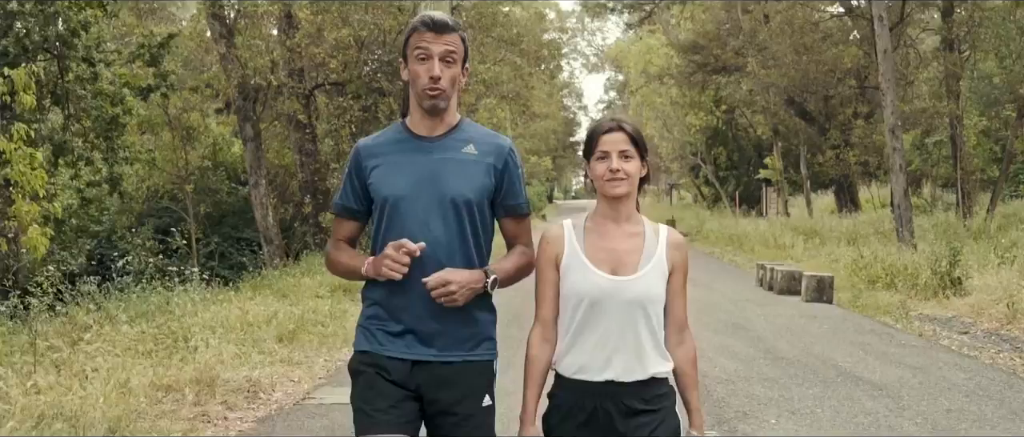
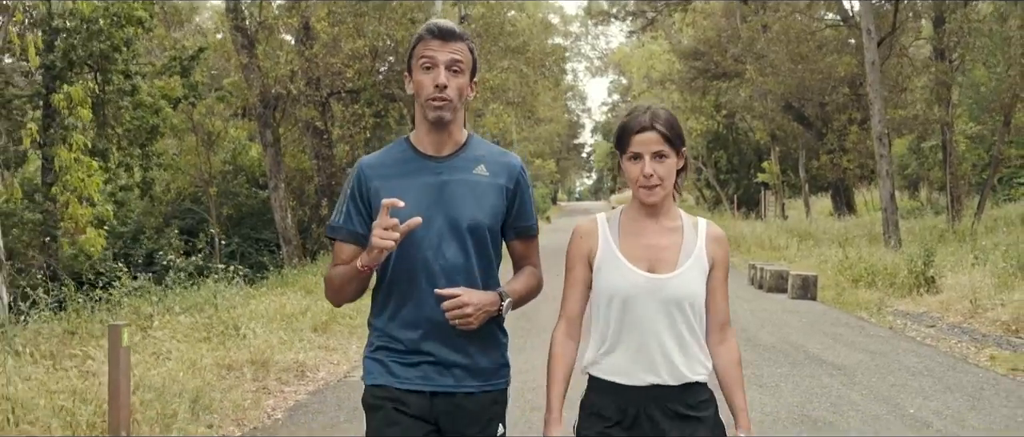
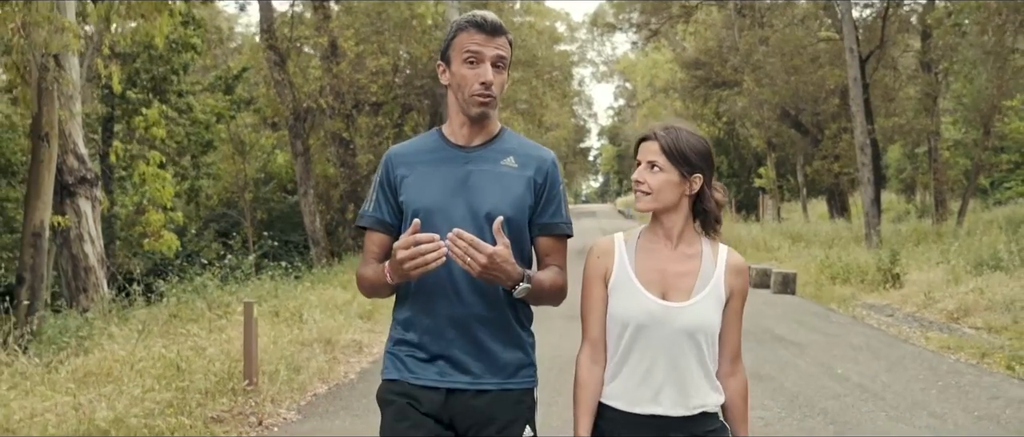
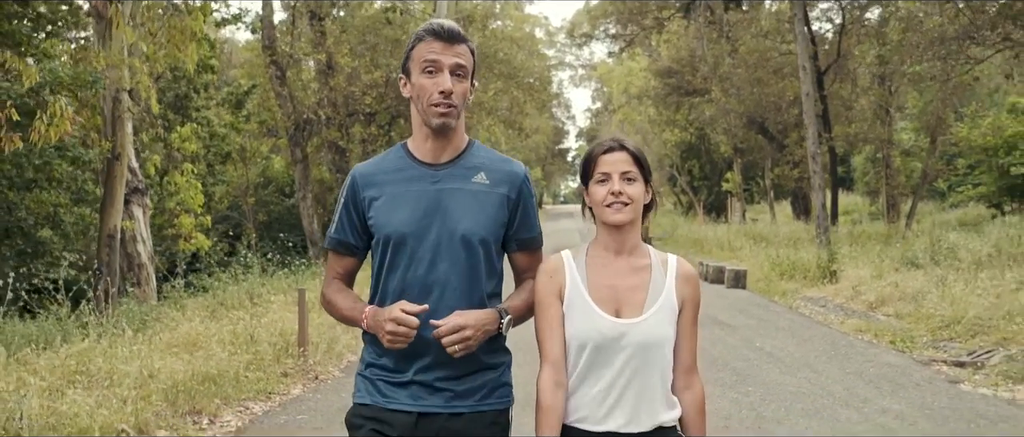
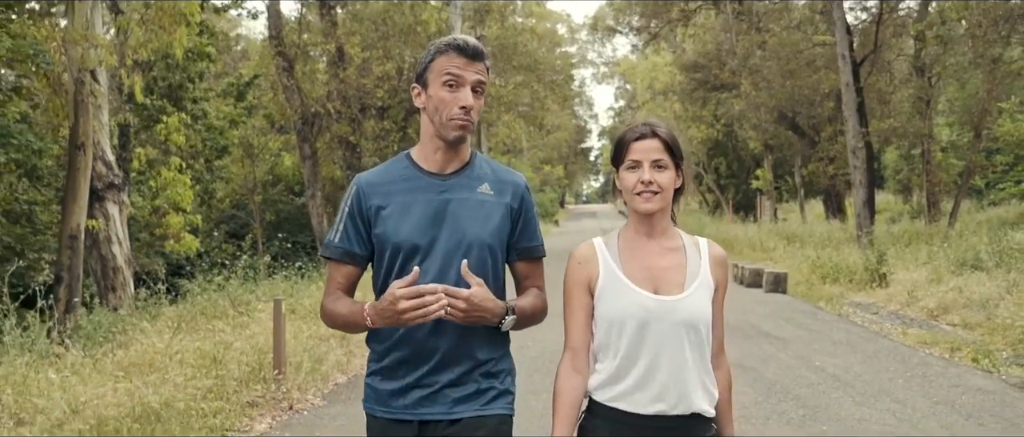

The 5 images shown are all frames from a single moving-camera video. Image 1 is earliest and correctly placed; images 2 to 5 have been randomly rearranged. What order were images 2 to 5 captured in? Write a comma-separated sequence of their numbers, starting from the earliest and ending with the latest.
2, 3, 5, 4
